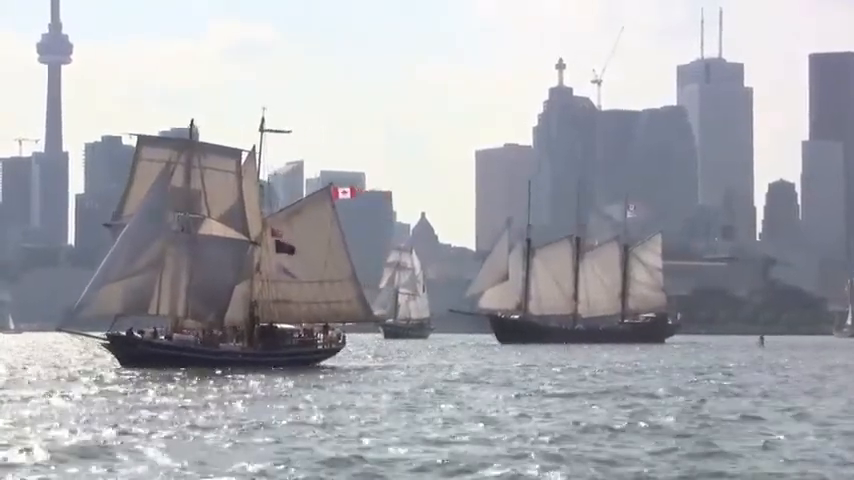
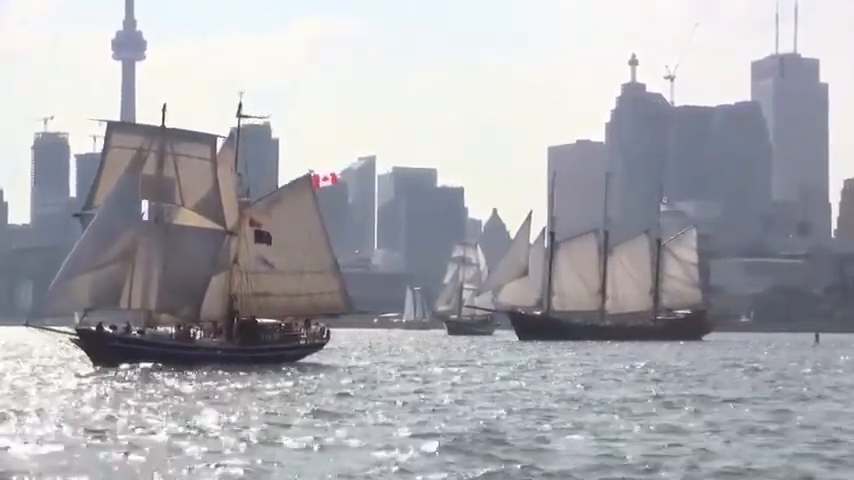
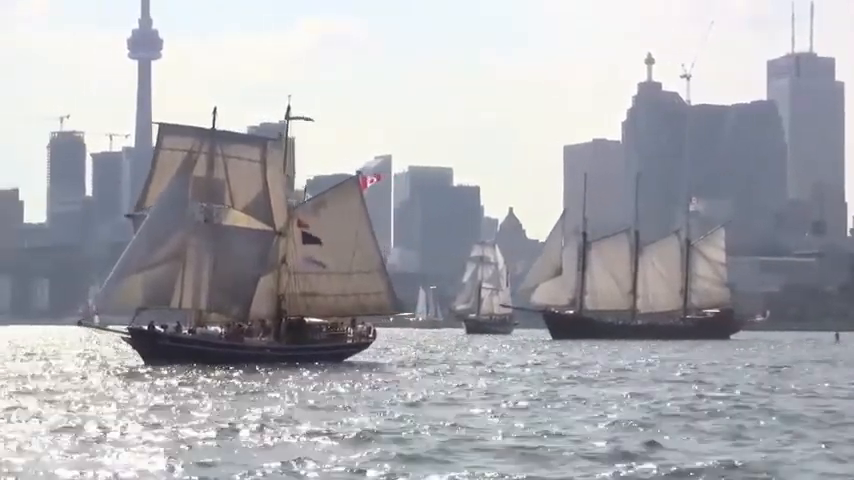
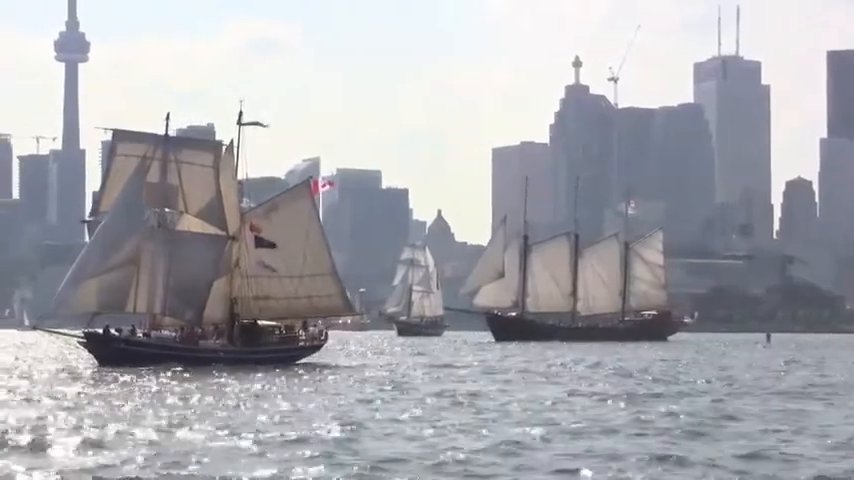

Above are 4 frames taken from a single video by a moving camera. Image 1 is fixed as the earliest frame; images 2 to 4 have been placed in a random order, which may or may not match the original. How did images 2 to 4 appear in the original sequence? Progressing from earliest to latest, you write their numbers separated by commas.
4, 3, 2
